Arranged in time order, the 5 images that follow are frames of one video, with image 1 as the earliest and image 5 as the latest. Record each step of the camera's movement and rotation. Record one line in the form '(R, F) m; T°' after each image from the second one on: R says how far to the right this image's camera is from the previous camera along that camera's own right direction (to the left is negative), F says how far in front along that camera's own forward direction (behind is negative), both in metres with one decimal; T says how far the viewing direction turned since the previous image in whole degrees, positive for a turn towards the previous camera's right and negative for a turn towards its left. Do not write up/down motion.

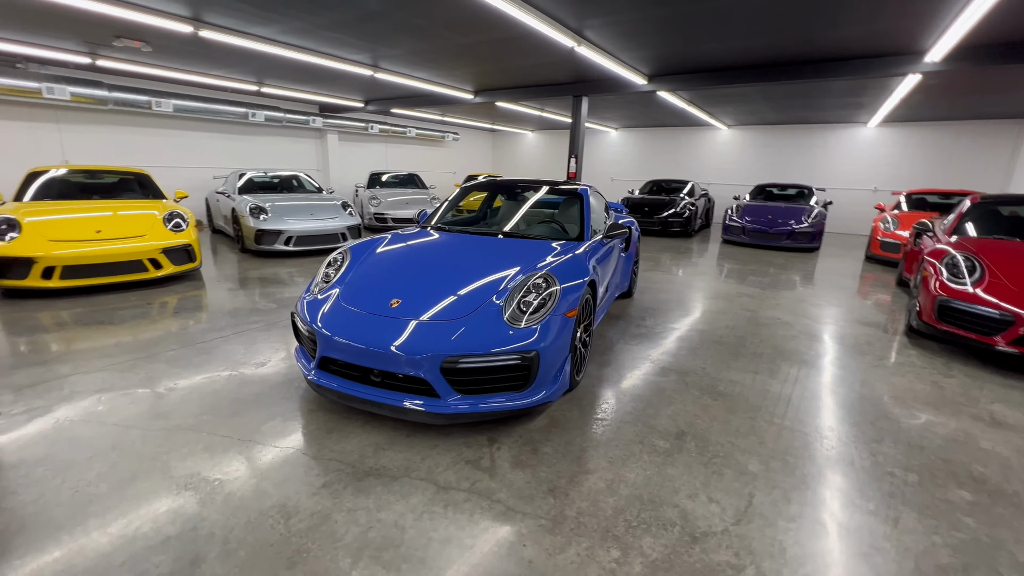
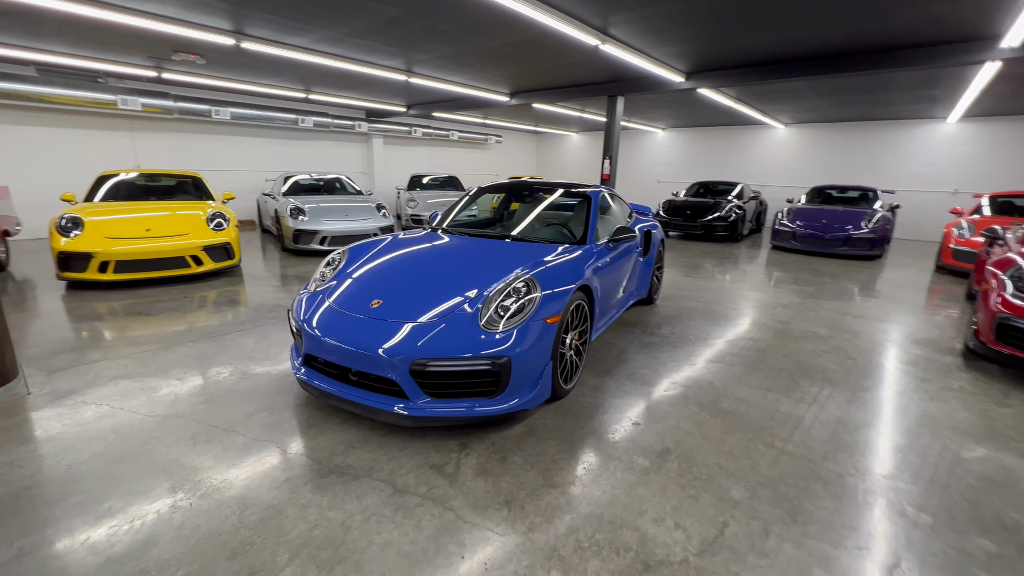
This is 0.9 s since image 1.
(+0.3, +0.1) m; -6°
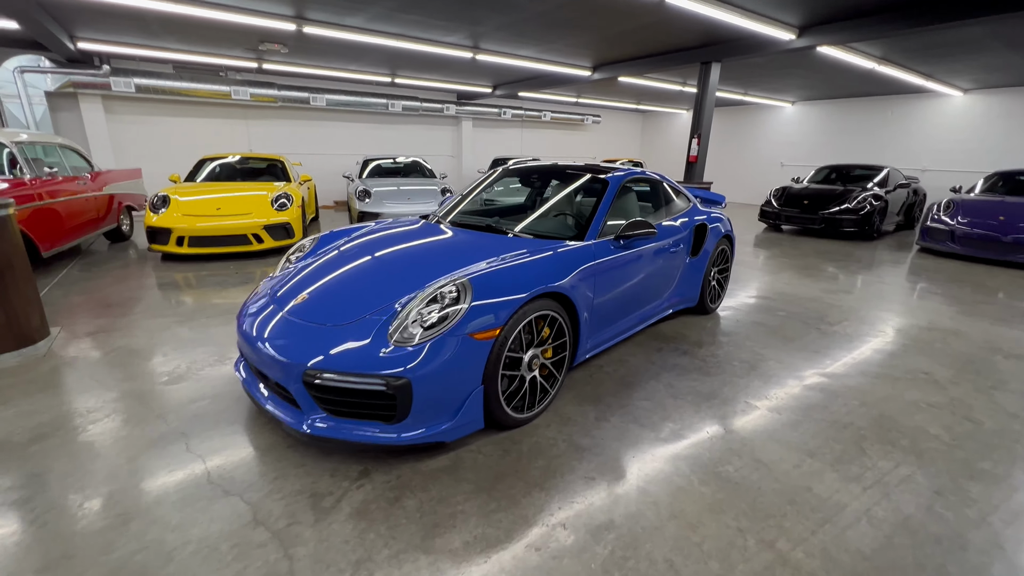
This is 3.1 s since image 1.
(+0.7, +0.5) m; -14°
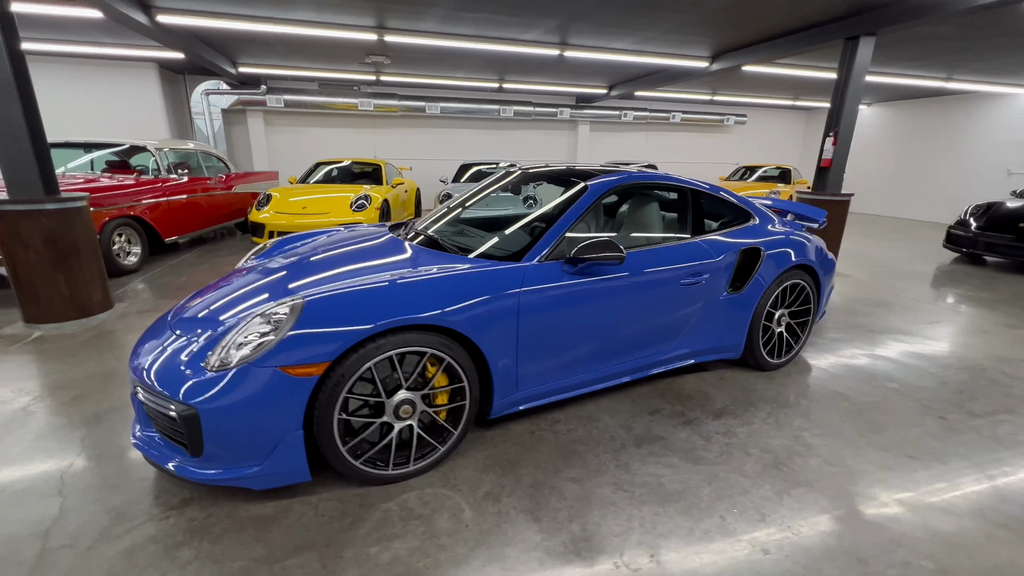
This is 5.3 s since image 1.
(+0.9, +0.6) m; -19°
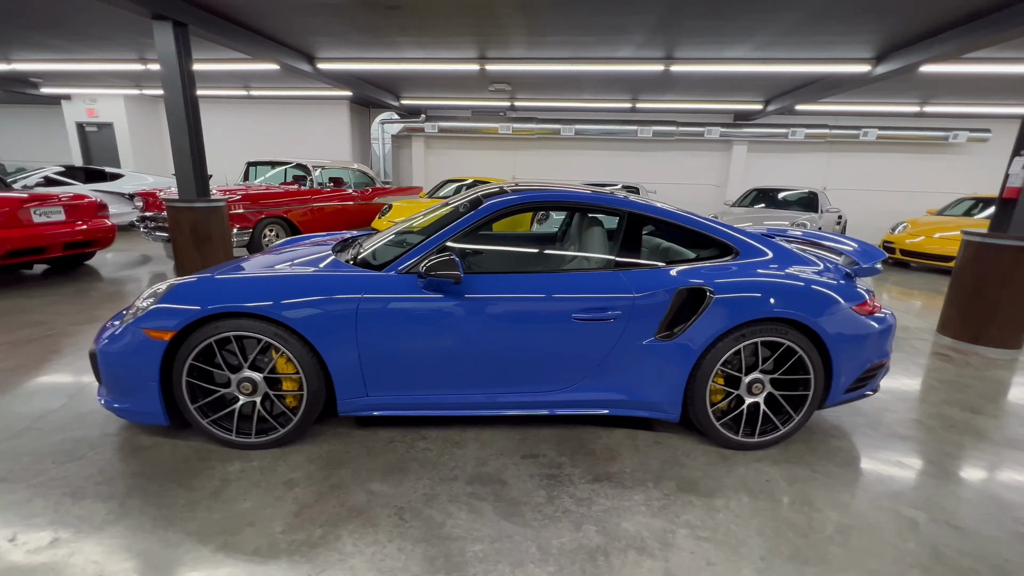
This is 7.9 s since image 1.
(+1.3, +0.3) m; -23°
